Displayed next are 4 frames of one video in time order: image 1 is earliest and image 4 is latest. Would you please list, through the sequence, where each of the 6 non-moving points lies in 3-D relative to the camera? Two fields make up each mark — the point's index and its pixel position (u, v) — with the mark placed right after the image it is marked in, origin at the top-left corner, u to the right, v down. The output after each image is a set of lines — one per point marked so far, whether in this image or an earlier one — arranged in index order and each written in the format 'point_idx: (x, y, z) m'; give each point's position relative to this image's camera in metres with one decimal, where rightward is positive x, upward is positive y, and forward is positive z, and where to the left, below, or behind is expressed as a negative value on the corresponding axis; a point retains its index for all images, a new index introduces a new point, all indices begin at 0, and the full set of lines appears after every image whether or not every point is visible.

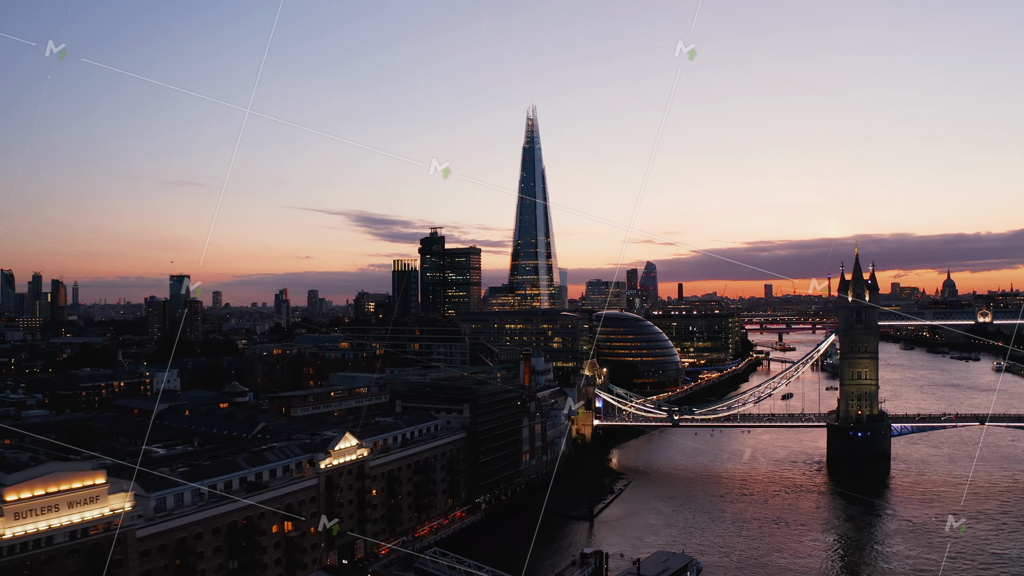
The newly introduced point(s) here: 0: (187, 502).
0: (-7.8, -5.1, +19.2) m
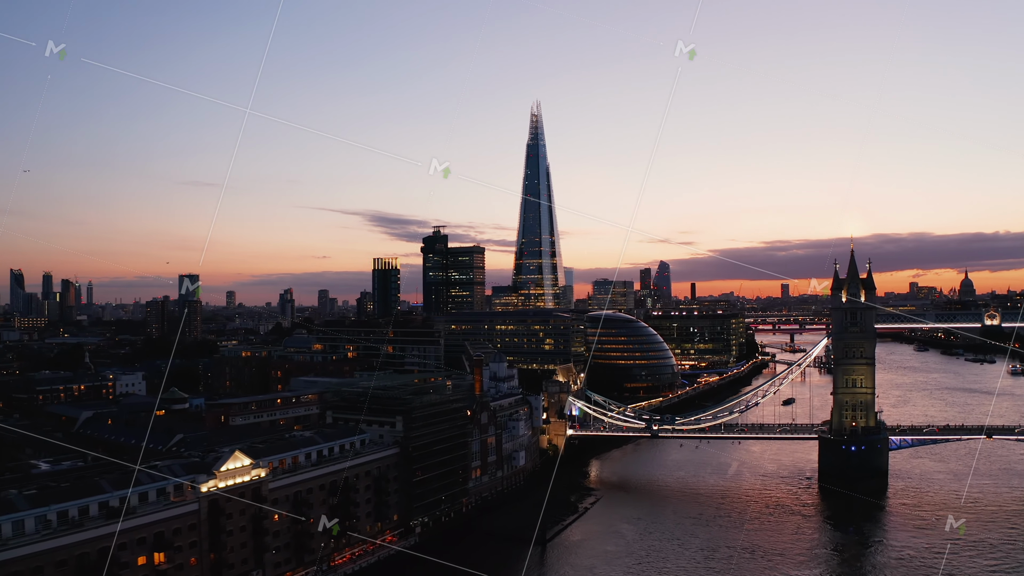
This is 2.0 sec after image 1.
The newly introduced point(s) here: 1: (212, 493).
0: (-9.9, -5.0, +16.3) m
1: (-7.3, -5.0, +19.6) m
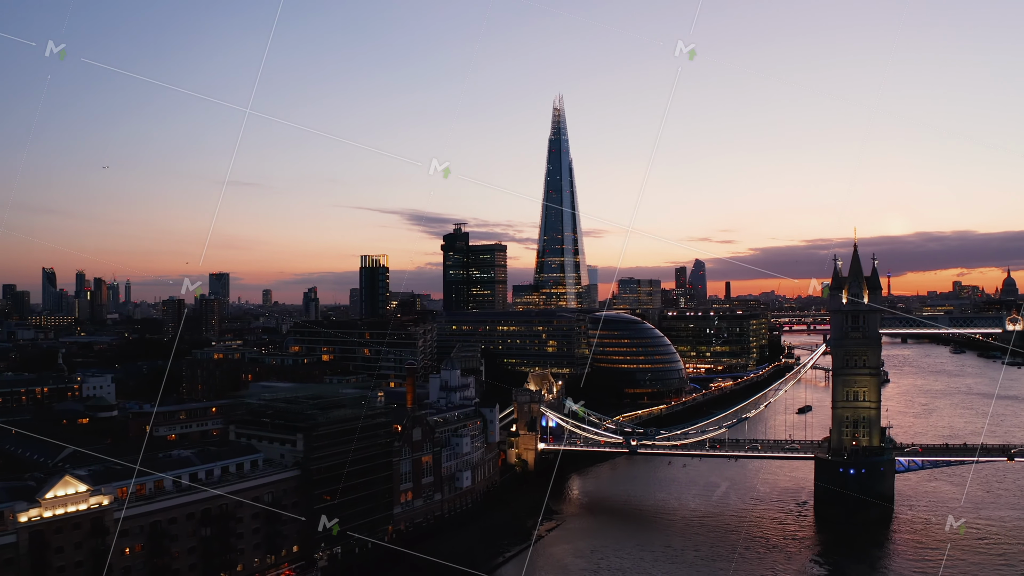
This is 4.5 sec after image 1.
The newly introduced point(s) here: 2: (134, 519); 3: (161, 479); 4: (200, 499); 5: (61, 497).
0: (-12.5, -5.0, +13.3) m
1: (-9.8, -5.0, +16.4) m
2: (-8.6, -5.3, +18.3) m
3: (-8.5, -4.6, +19.4) m
4: (-7.6, -5.2, +19.6) m
5: (-9.5, -4.5, +17.0) m
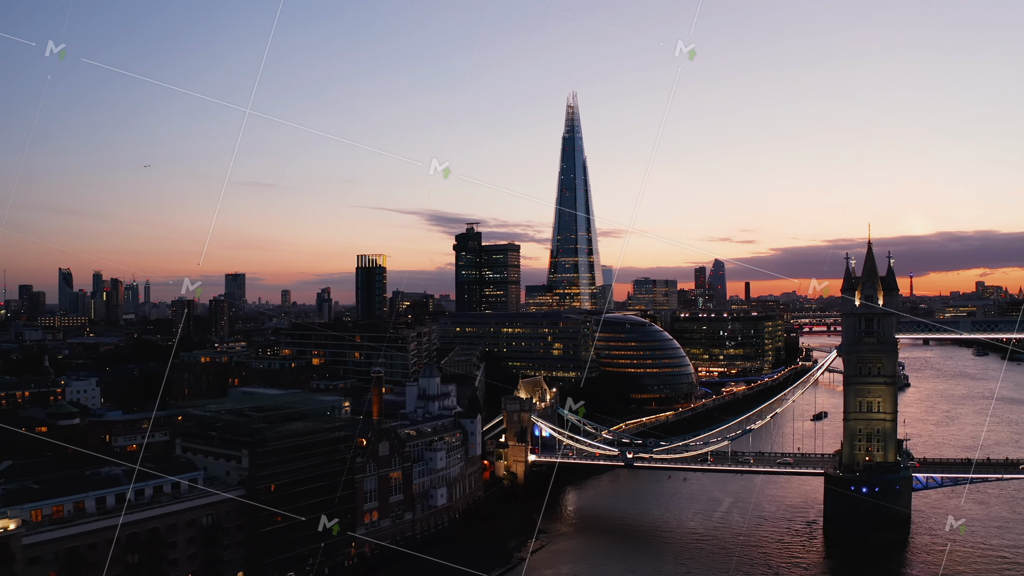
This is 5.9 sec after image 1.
0: (-13.5, -5.0, +11.4) m
1: (-10.7, -5.0, +14.5) m
2: (-9.5, -5.3, +16.3) m
3: (-9.3, -4.7, +17.4) m
4: (-8.5, -5.2, +17.6) m
5: (-10.4, -4.6, +15.0) m
